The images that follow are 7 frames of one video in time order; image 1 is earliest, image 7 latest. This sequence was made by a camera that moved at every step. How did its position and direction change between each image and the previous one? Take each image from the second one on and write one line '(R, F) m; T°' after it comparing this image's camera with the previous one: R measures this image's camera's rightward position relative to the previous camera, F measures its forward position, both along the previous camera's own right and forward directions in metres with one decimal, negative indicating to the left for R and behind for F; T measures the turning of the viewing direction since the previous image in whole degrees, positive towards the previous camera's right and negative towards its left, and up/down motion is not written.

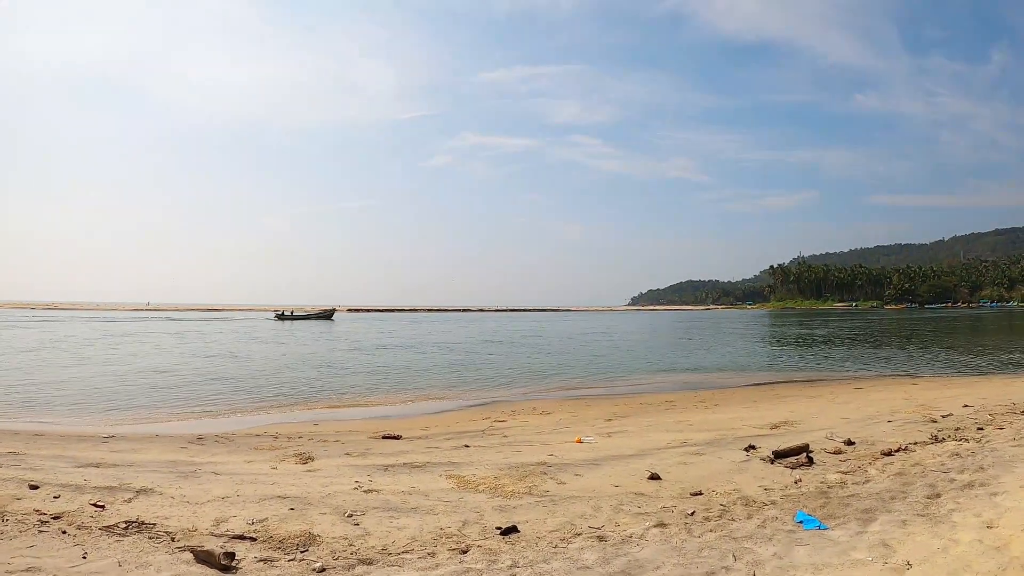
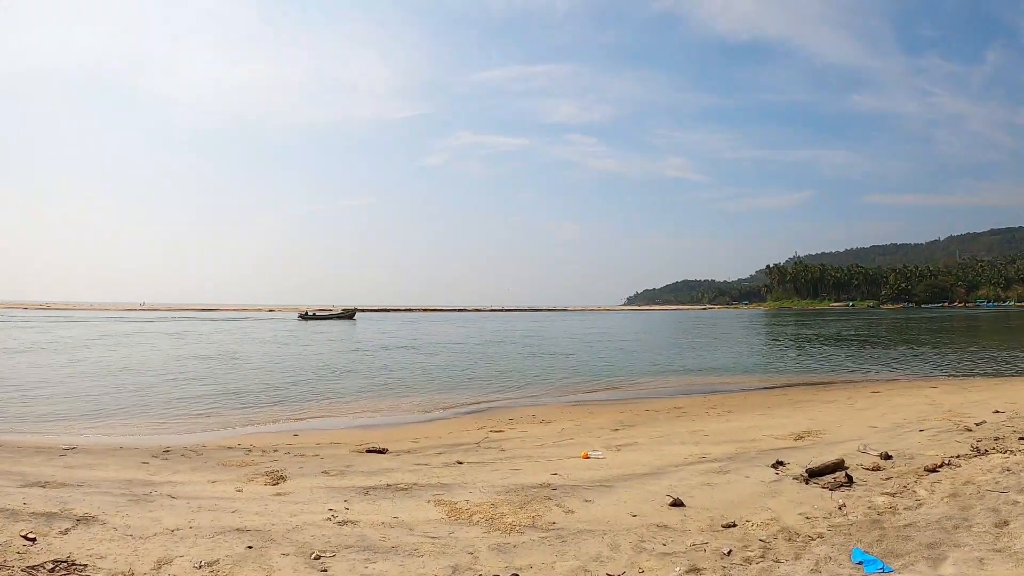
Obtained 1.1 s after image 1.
(0.0, +1.4) m; 0°
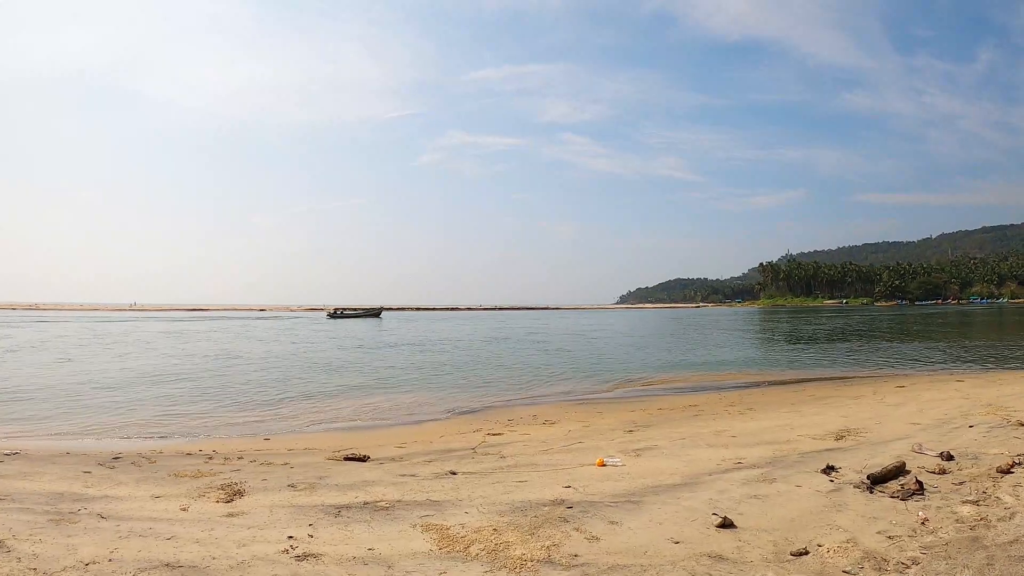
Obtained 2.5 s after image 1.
(-0.2, +1.7) m; +1°
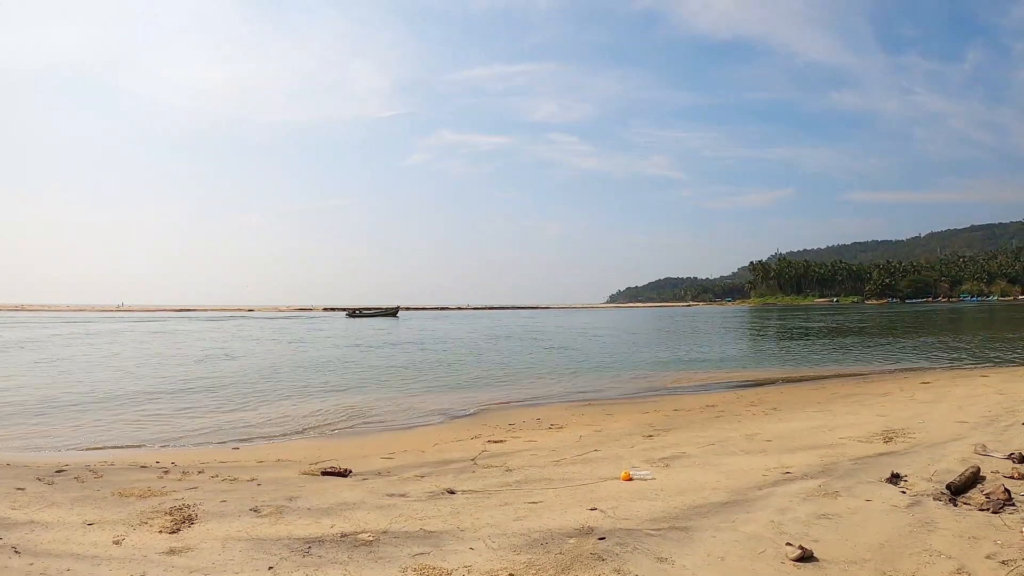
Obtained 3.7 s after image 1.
(-0.2, +1.5) m; +1°
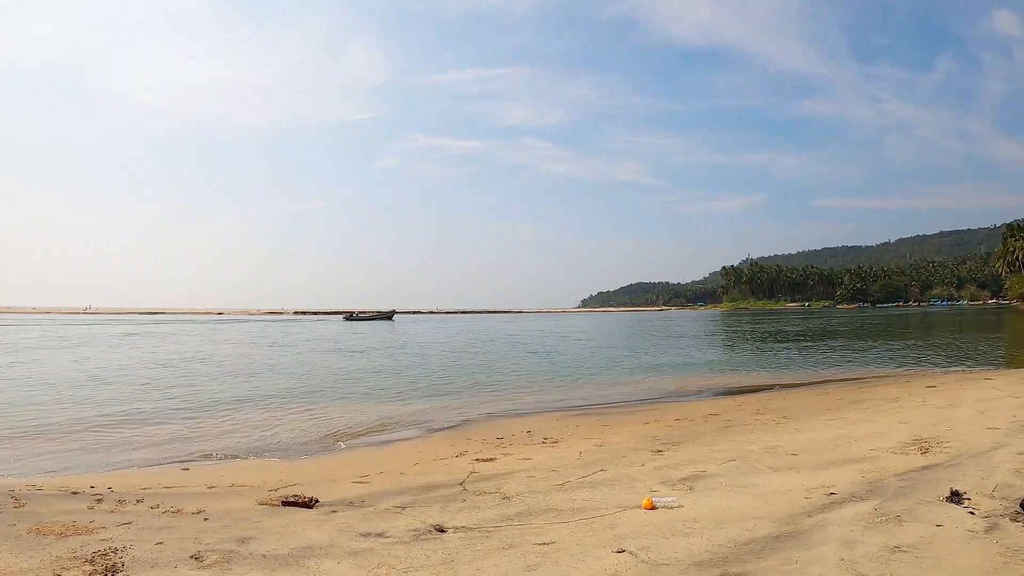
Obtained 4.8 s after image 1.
(-0.3, +1.3) m; +2°
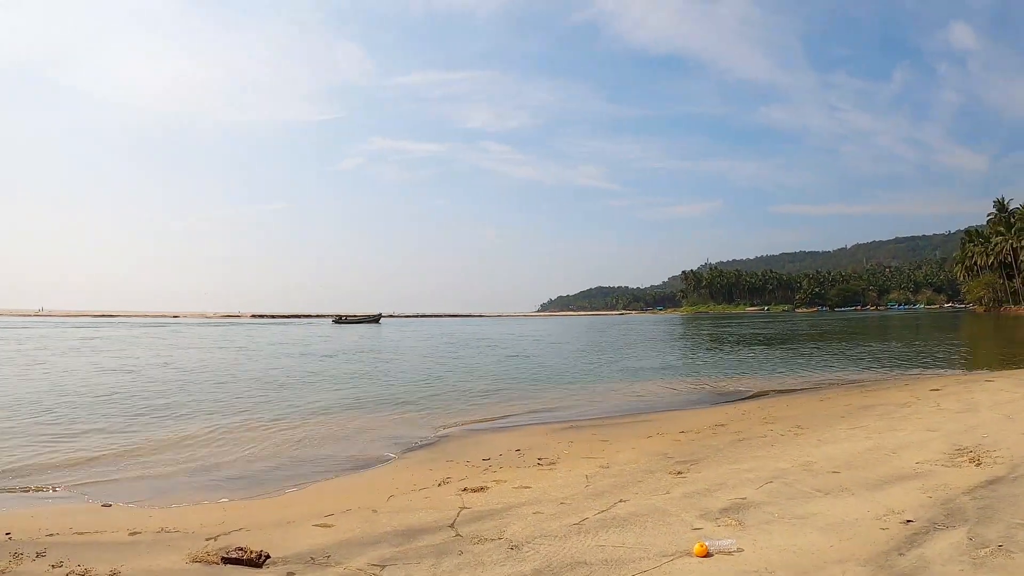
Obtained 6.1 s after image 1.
(-0.4, +1.5) m; +3°
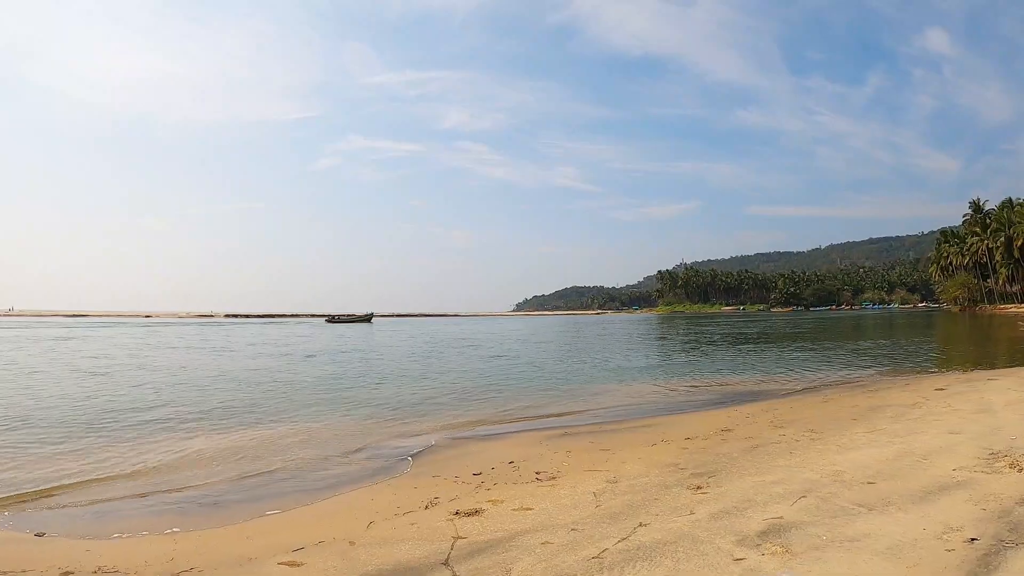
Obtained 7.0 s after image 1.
(-0.2, +1.0) m; +2°
